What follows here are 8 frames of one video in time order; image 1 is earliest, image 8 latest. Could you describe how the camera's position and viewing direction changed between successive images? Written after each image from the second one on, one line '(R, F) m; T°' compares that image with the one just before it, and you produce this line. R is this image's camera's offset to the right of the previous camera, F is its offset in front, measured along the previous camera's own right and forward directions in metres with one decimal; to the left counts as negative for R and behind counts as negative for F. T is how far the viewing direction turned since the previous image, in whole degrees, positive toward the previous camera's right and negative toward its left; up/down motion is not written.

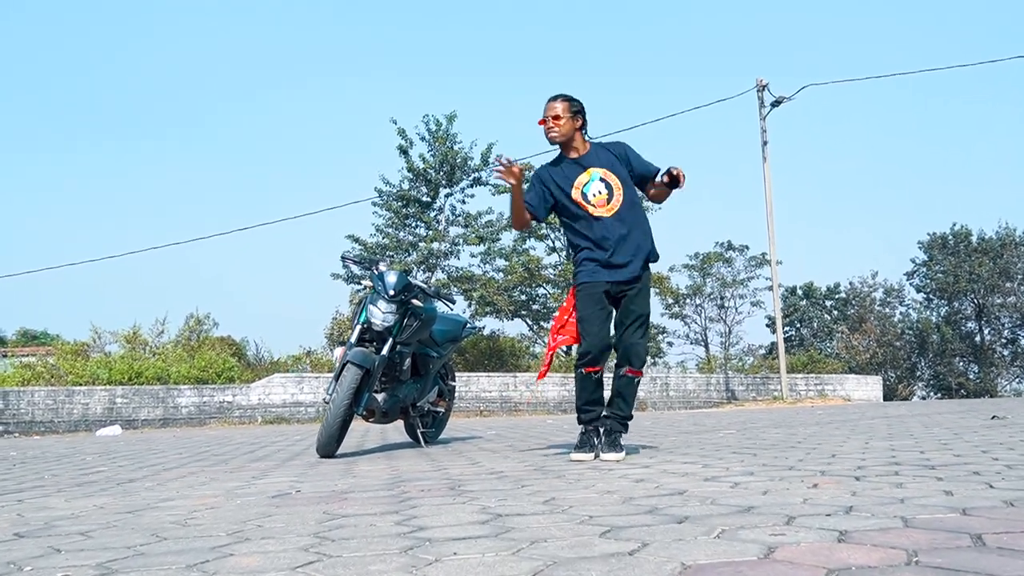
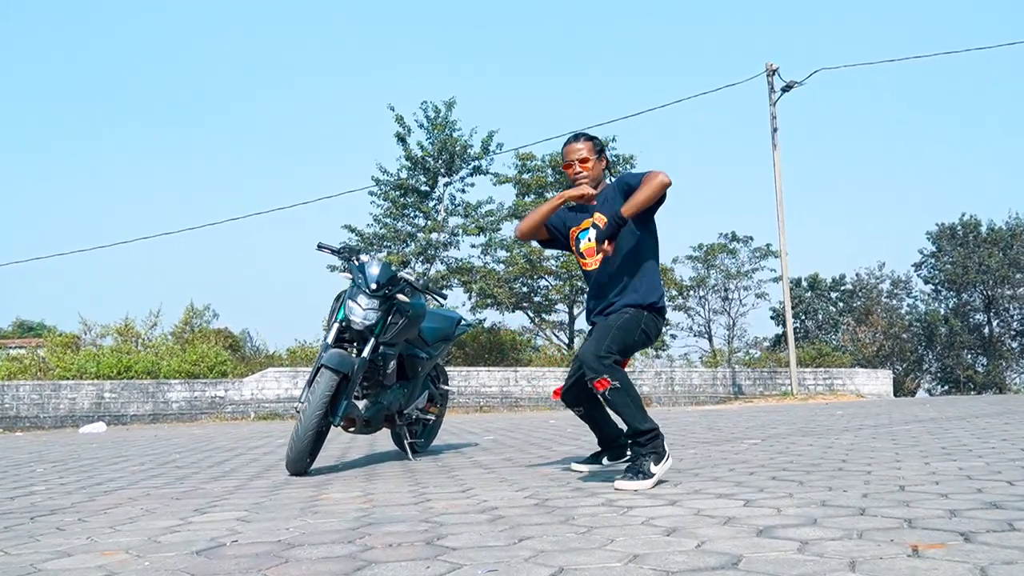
(0.0, +0.6) m; 0°
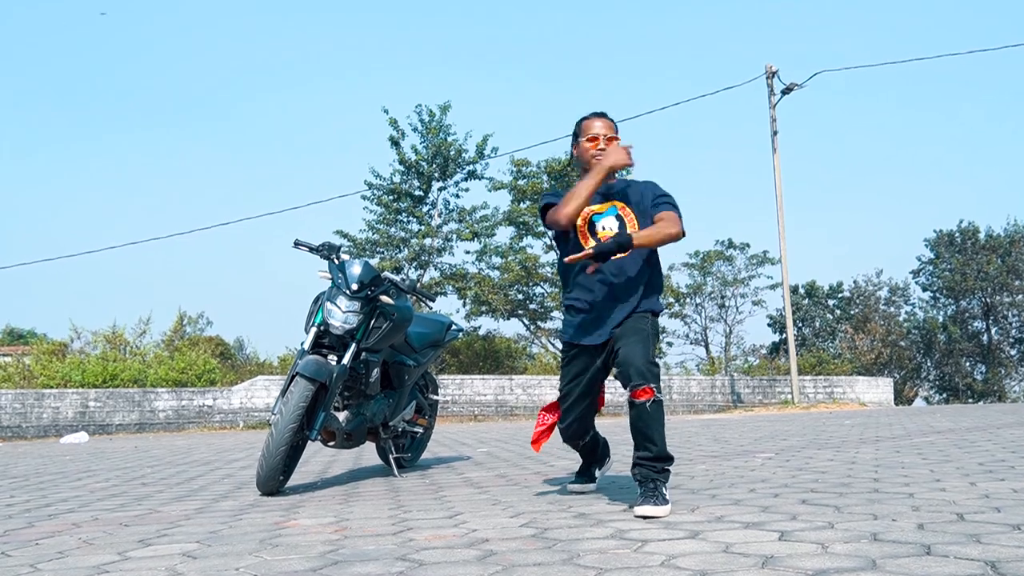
(0.0, +0.4) m; 0°
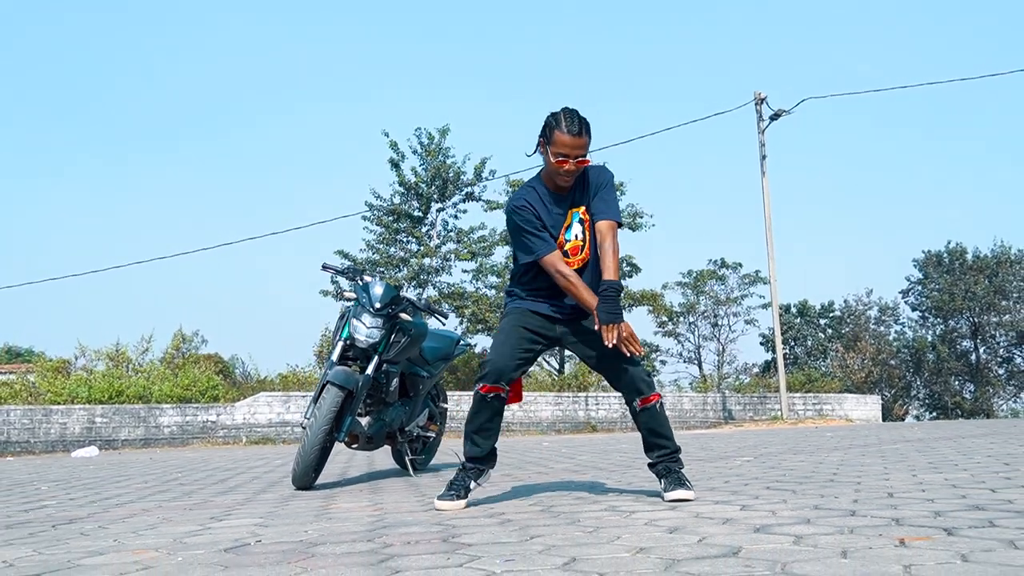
(-0.1, -0.5) m; 0°
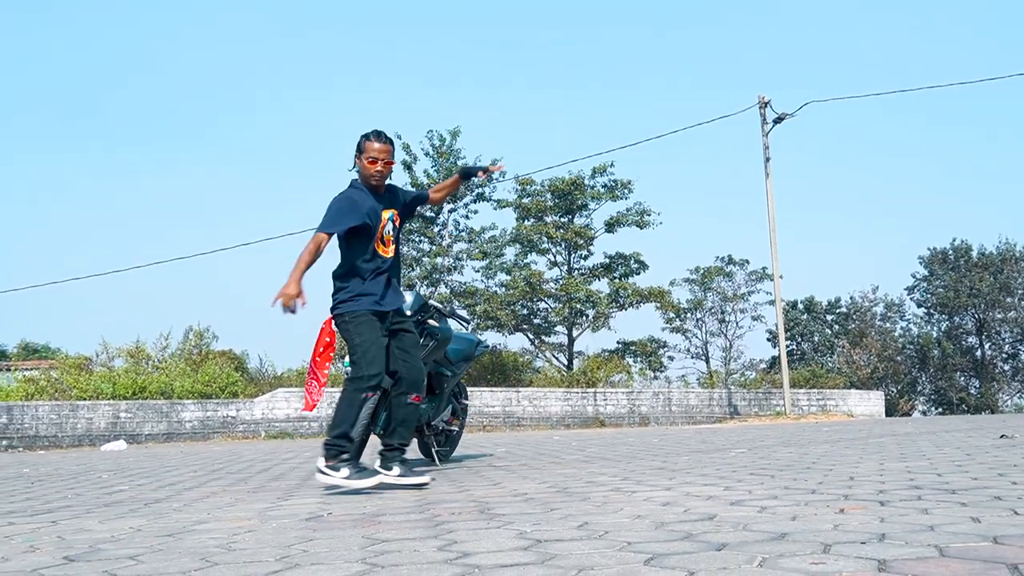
(0.0, -0.6) m; 0°
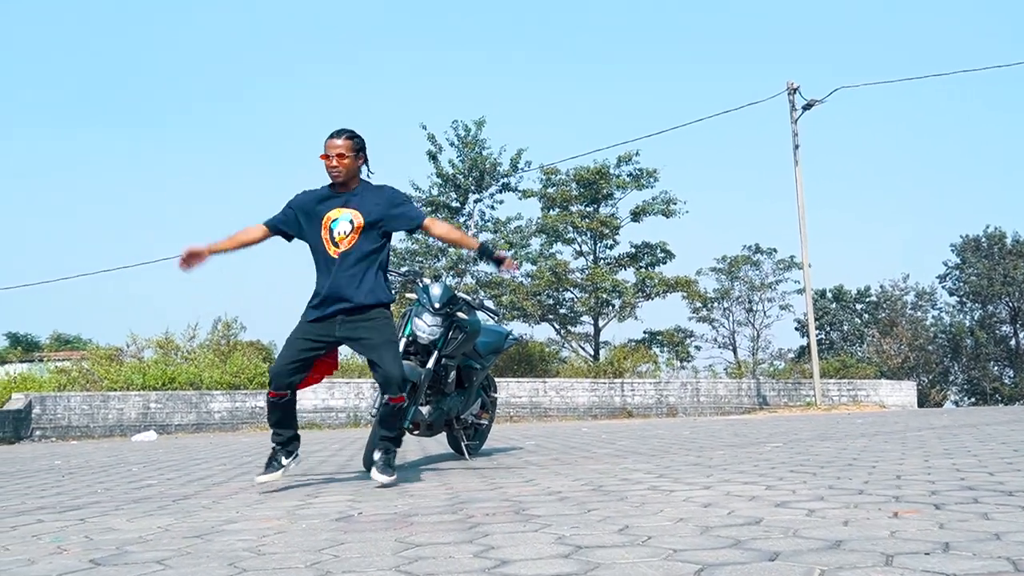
(0.0, +0.1) m; -1°
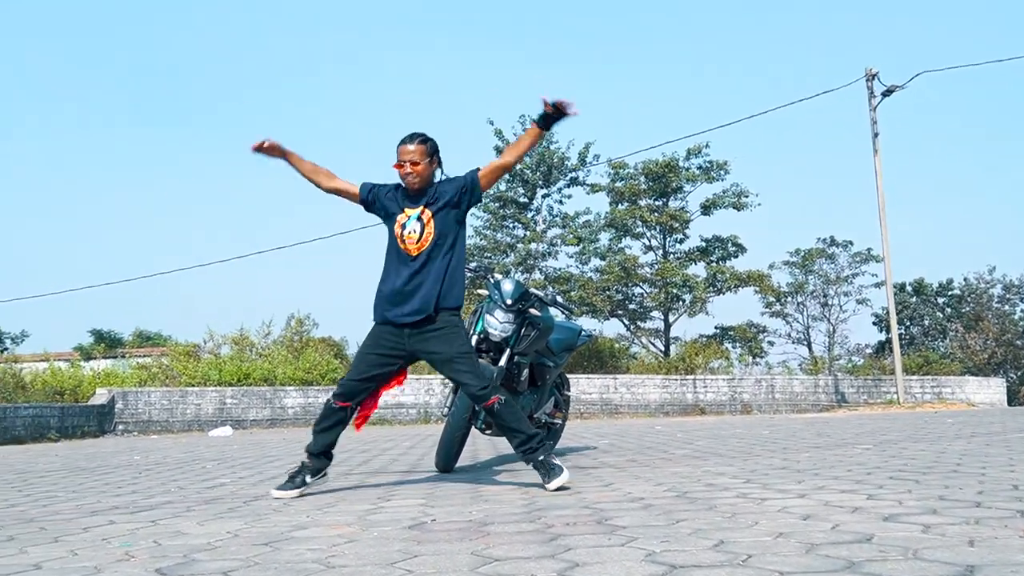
(0.0, +0.2) m; -4°
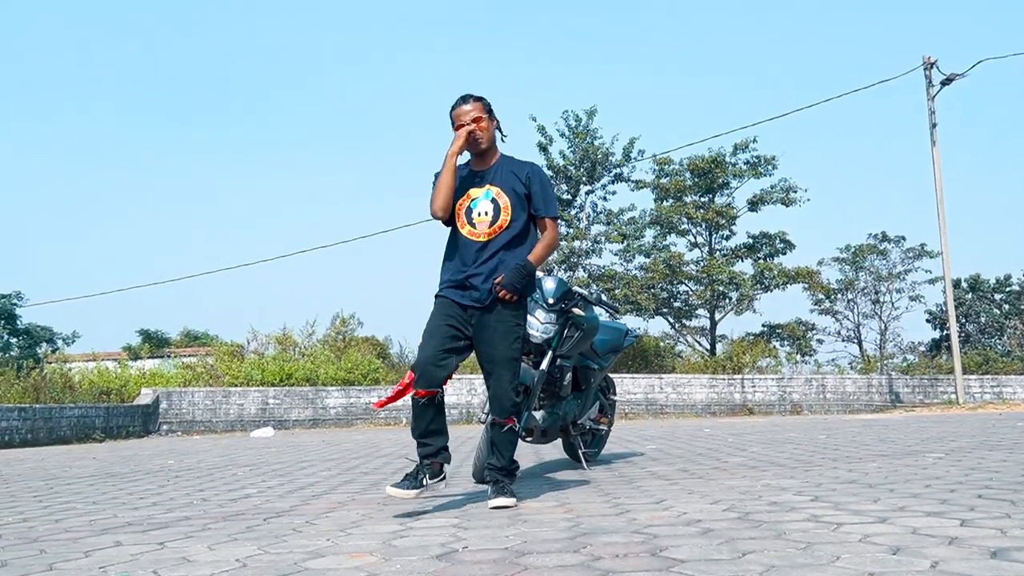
(0.0, +0.3) m; -3°
